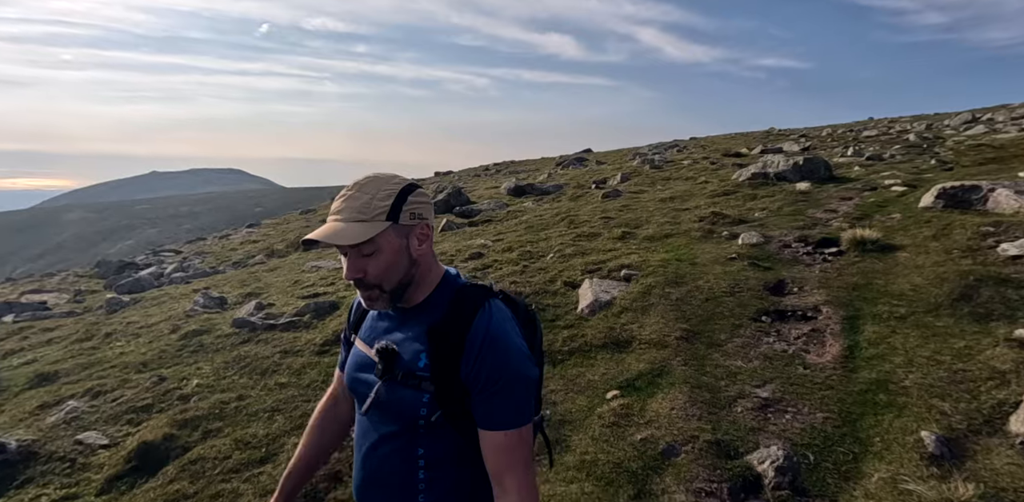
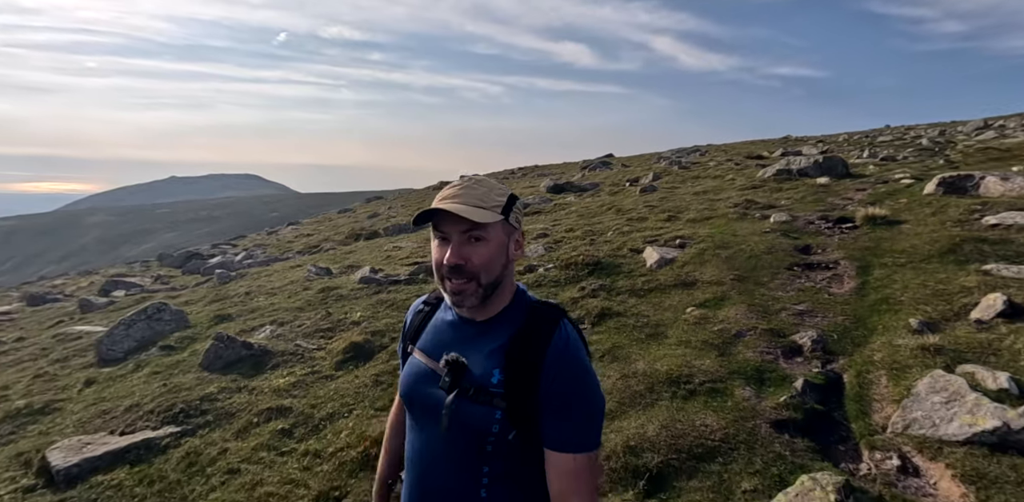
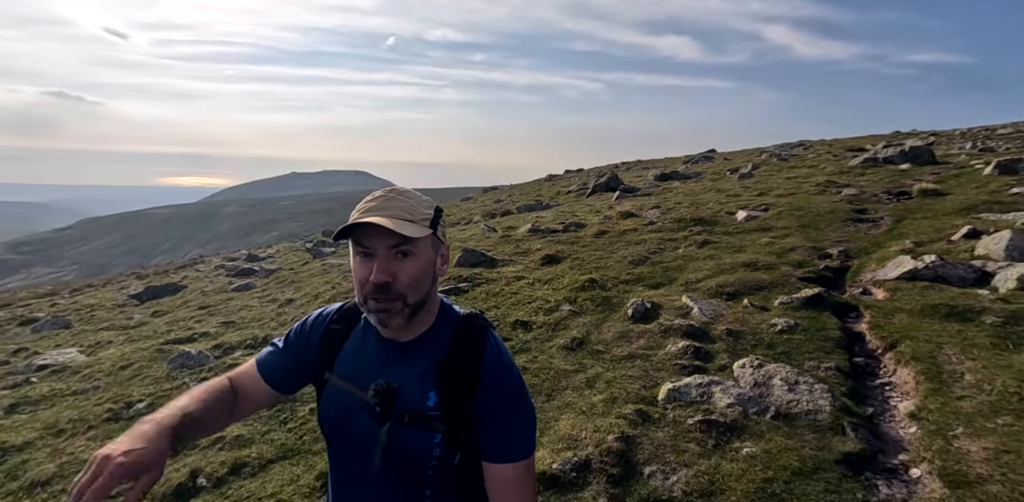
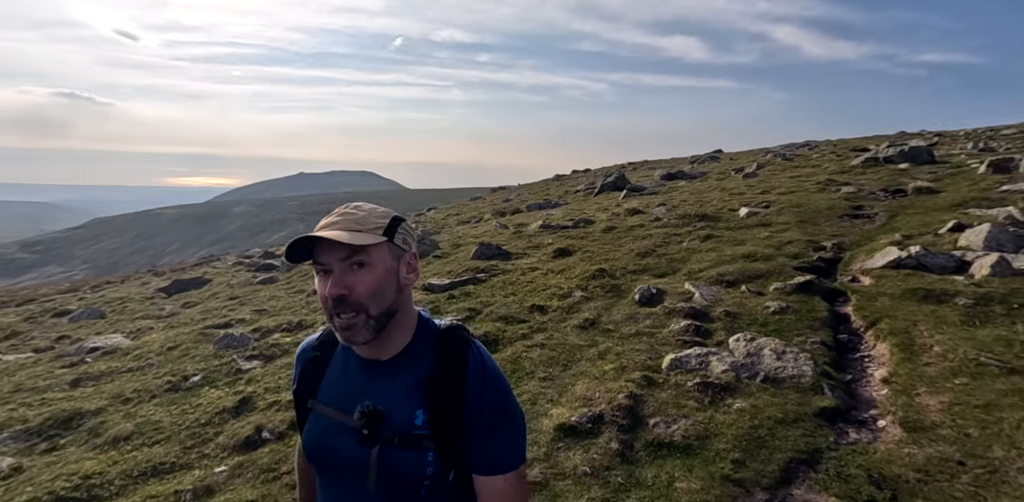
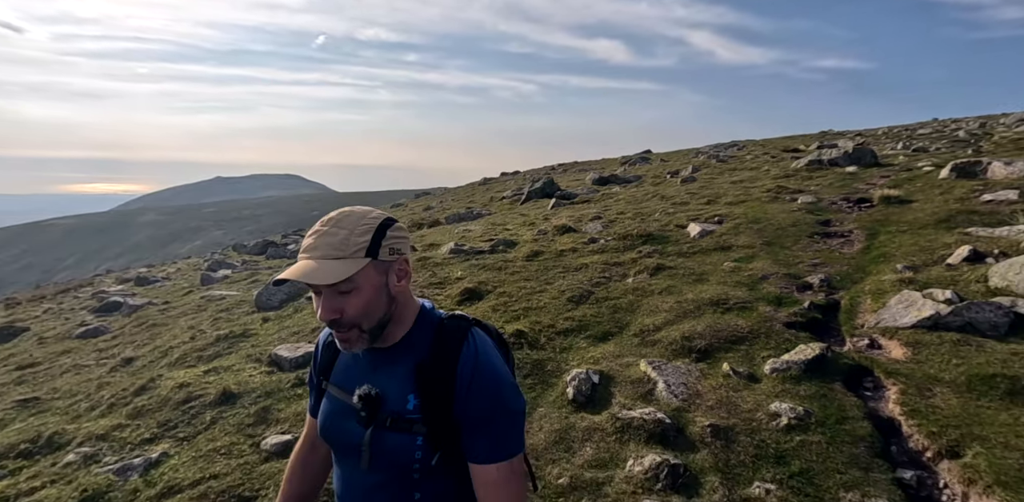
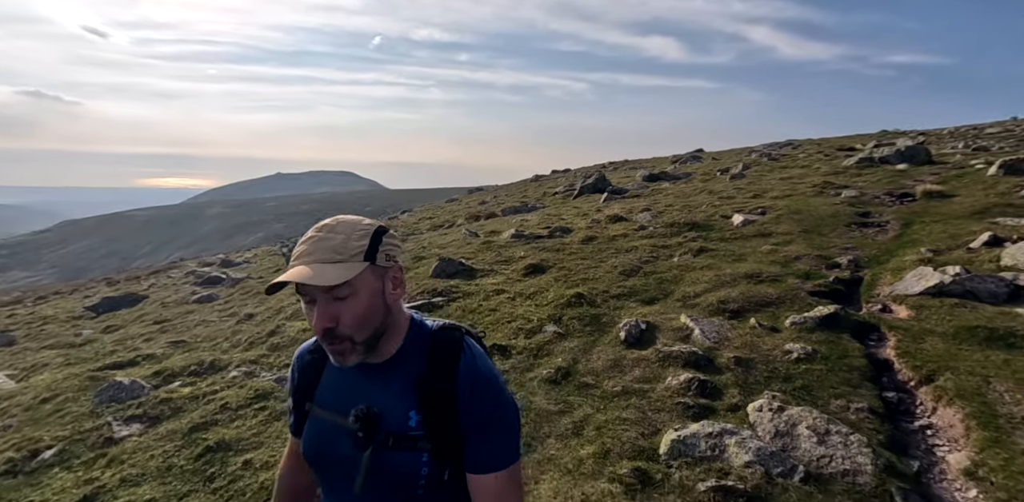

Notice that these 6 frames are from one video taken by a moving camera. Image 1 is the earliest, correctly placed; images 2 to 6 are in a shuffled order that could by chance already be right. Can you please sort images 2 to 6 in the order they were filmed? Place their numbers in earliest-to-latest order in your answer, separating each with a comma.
2, 5, 6, 3, 4
